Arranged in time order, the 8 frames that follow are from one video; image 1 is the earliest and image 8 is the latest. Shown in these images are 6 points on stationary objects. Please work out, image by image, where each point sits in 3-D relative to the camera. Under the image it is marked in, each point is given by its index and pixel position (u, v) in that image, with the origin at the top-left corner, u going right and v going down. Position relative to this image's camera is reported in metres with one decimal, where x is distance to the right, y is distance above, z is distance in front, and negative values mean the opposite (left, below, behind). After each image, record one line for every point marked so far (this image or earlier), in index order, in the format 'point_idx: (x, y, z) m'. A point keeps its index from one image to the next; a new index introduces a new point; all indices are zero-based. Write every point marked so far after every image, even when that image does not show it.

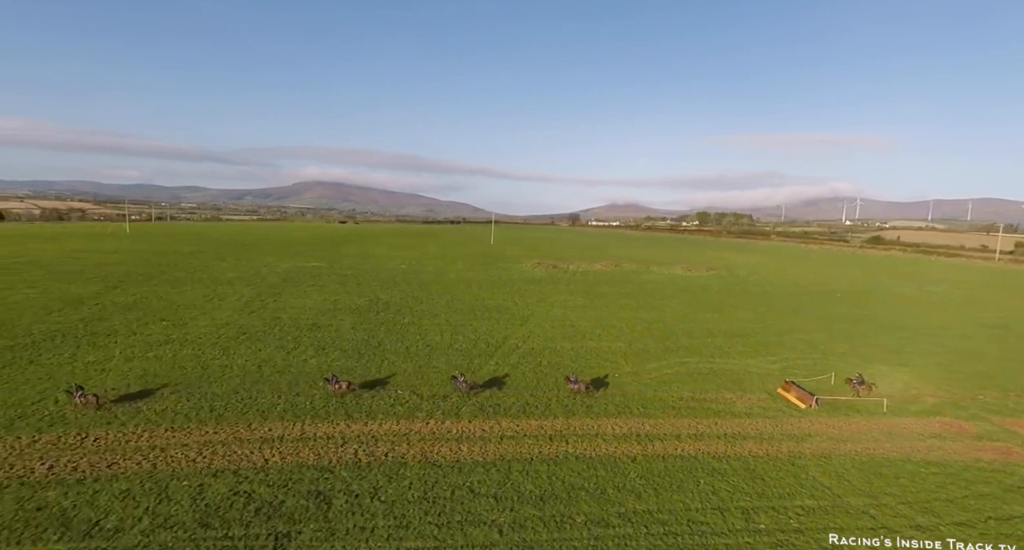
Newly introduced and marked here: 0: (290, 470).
0: (-4.4, -4.0, +10.4) m
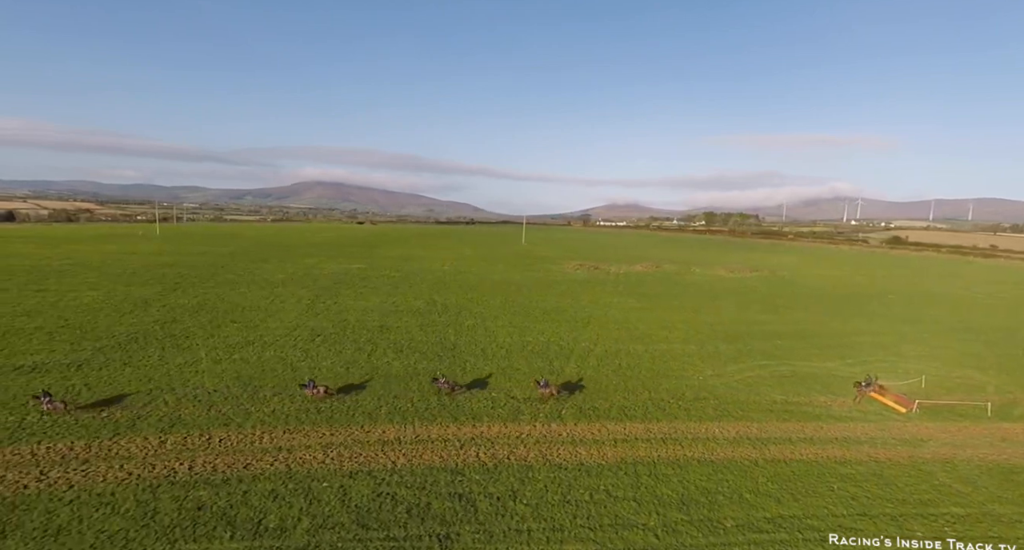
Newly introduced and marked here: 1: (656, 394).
0: (-1.8, -4.1, +10.5) m
1: (+4.4, -3.7, +15.6) m
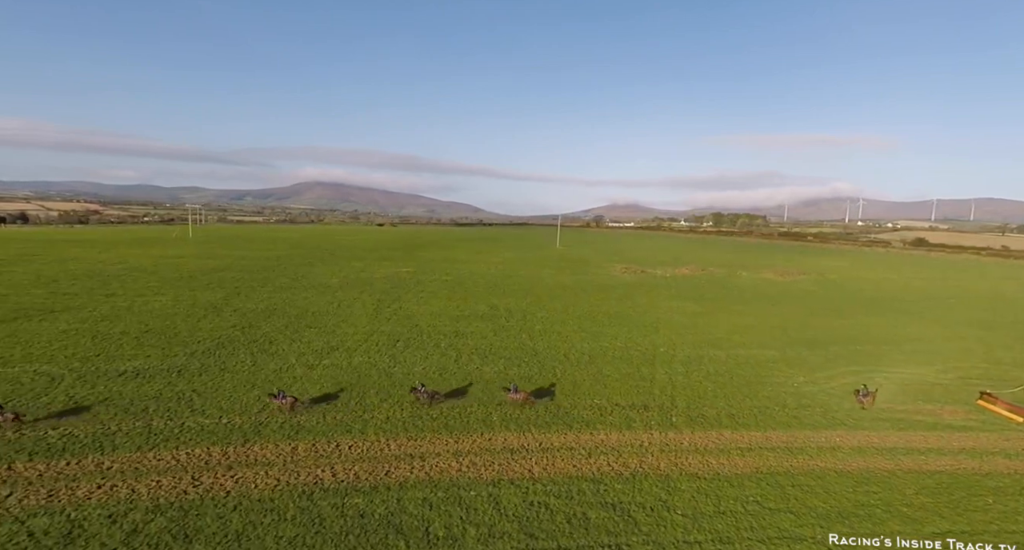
0: (+1.1, -4.3, +10.5) m
1: (+7.5, -3.9, +15.5) m
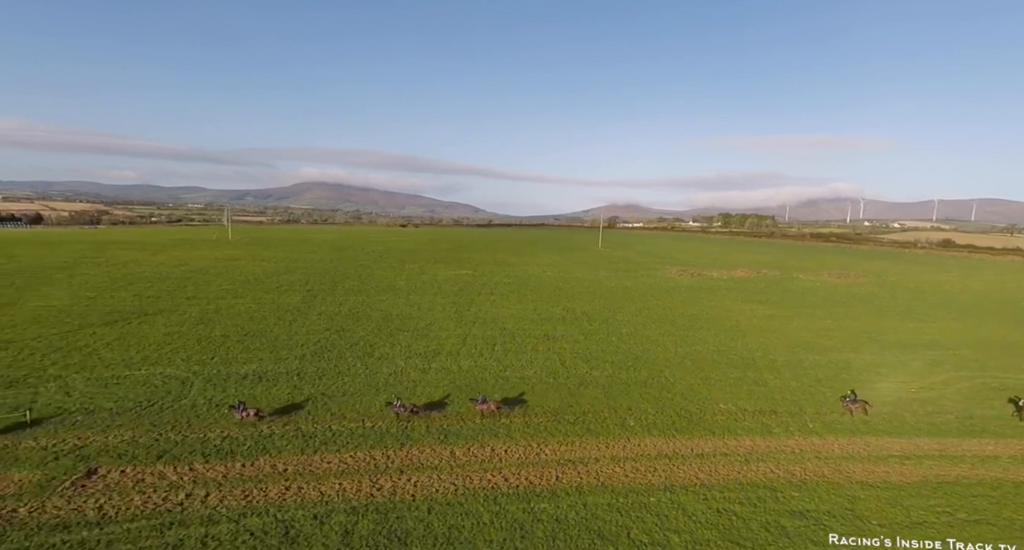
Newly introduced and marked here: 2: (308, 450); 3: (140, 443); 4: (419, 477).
0: (+4.7, -4.4, +10.6) m
1: (+11.2, -4.0, +15.3) m
2: (-4.8, -4.2, +12.2) m
3: (-9.1, -4.1, +12.5) m
4: (-2.0, -4.4, +11.0) m
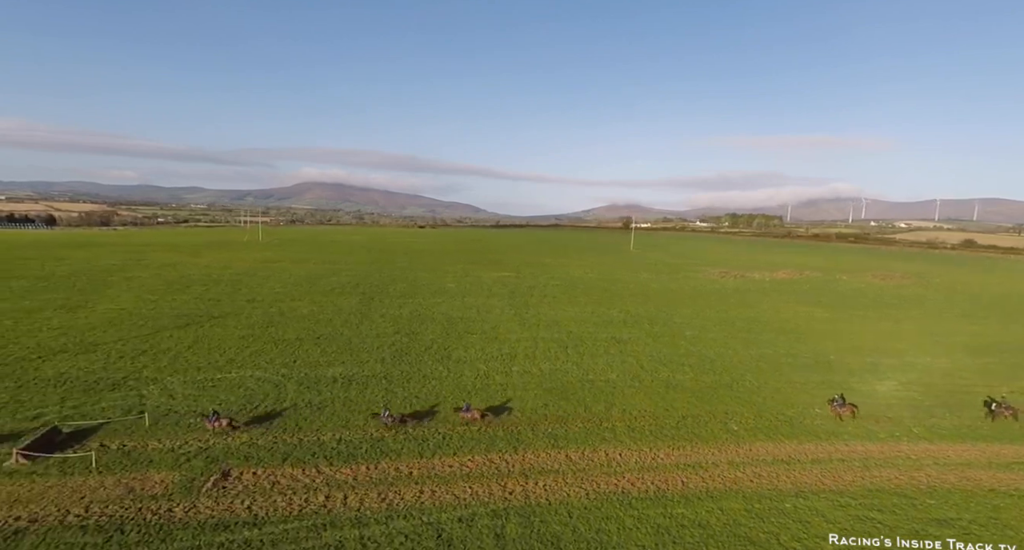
0: (+7.4, -4.6, +10.6) m
1: (+14.1, -4.2, +15.2) m
2: (-2.1, -4.3, +12.4) m
3: (-6.3, -4.3, +12.8) m
4: (+0.7, -4.5, +11.2) m
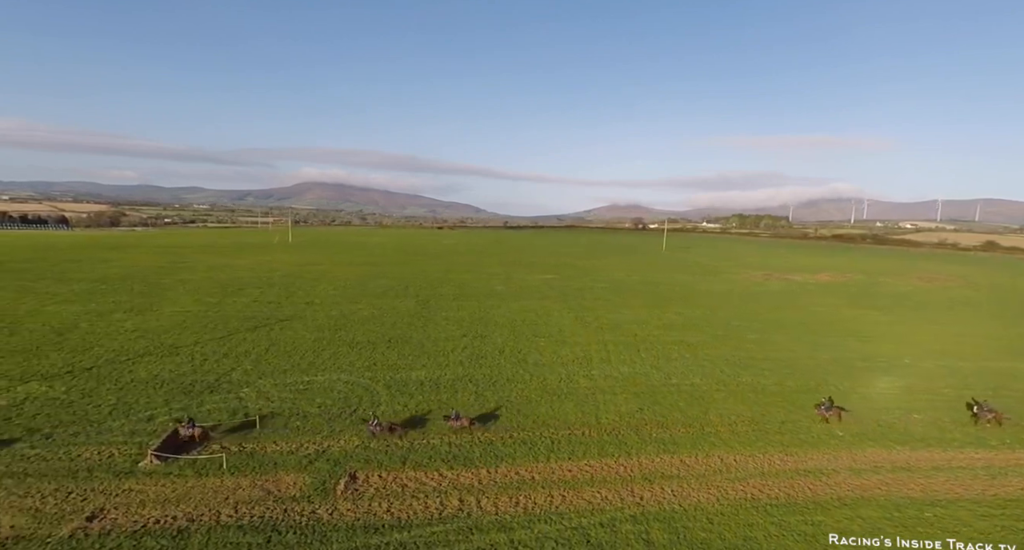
0: (+10.2, -4.7, +10.5) m
1: (+16.9, -4.3, +14.9) m
2: (+0.7, -4.5, +12.6) m
3: (-3.5, -4.4, +13.0) m
4: (+3.5, -4.7, +11.2) m
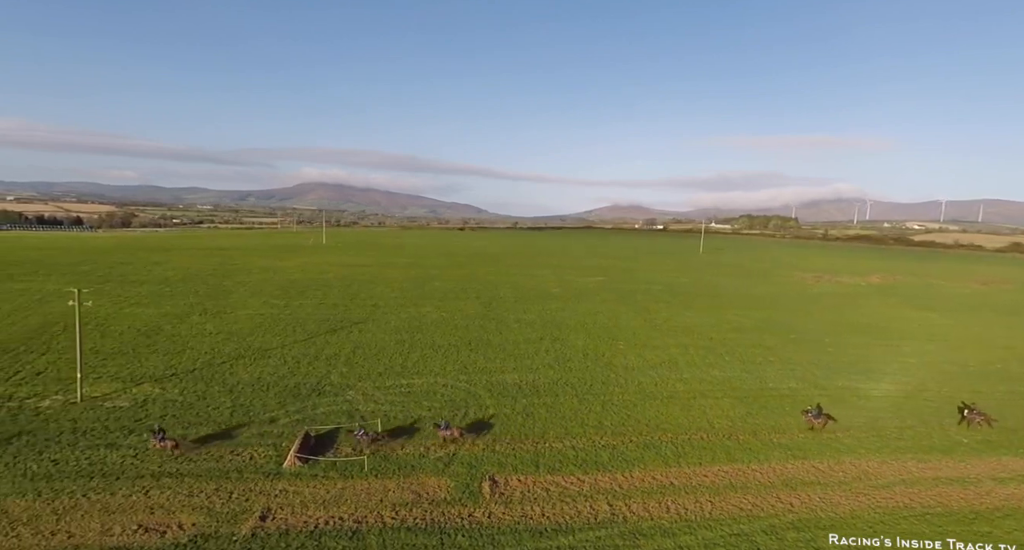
0: (+13.3, -4.8, +10.2) m
1: (+20.2, -4.4, +14.5) m
2: (+3.9, -4.6, +12.6) m
3: (-0.3, -4.6, +13.2) m
4: (+6.7, -4.8, +11.2) m
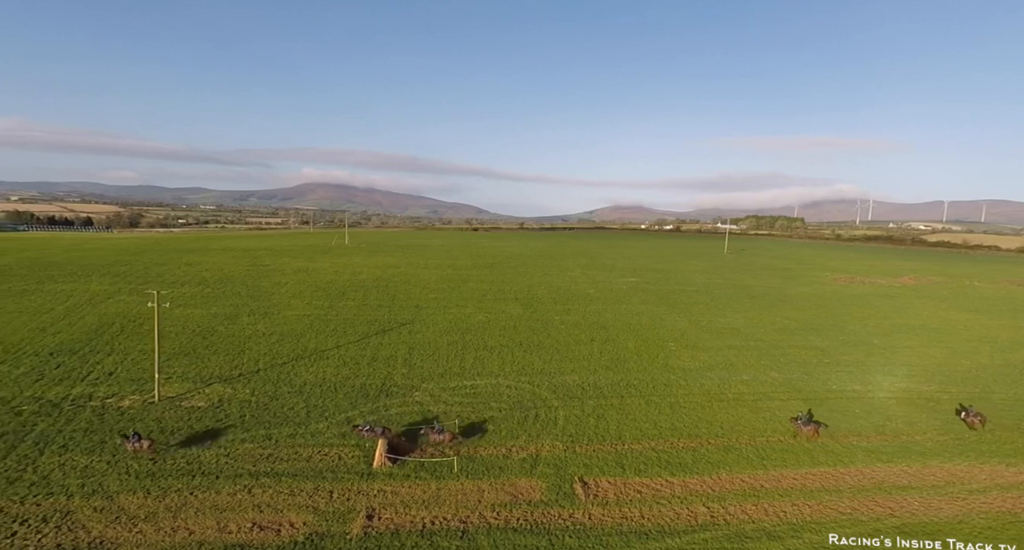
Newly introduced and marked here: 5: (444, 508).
0: (+15.4, -4.9, +10.0) m
1: (+22.3, -4.4, +14.1) m
2: (+6.0, -4.7, +12.6) m
3: (+1.9, -4.7, +13.3) m
4: (+8.8, -4.9, +11.2) m
5: (-1.4, -4.9, +10.8) m
